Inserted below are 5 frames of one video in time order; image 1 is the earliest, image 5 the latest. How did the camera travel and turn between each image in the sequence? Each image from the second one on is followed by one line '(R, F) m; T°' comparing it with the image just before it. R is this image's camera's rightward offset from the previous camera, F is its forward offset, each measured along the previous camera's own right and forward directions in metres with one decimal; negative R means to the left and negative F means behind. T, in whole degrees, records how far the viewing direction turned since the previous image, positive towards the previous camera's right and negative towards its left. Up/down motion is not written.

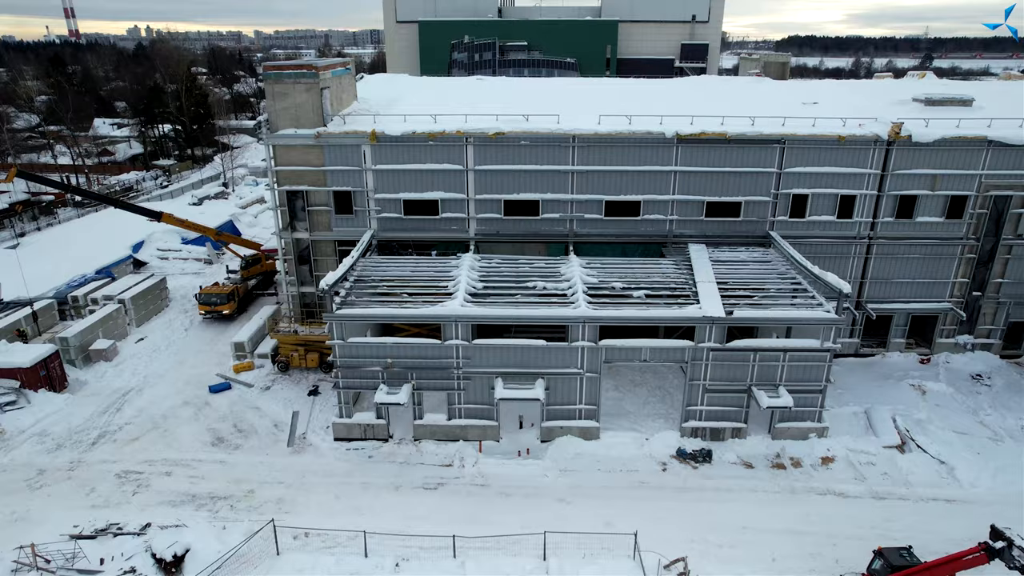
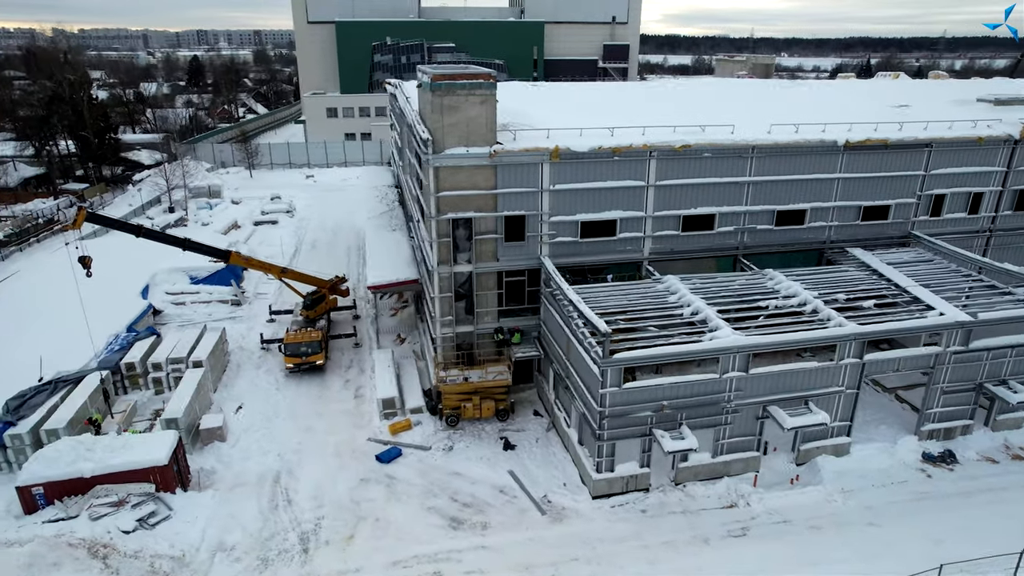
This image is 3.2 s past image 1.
(-11.7, +3.3) m; +13°
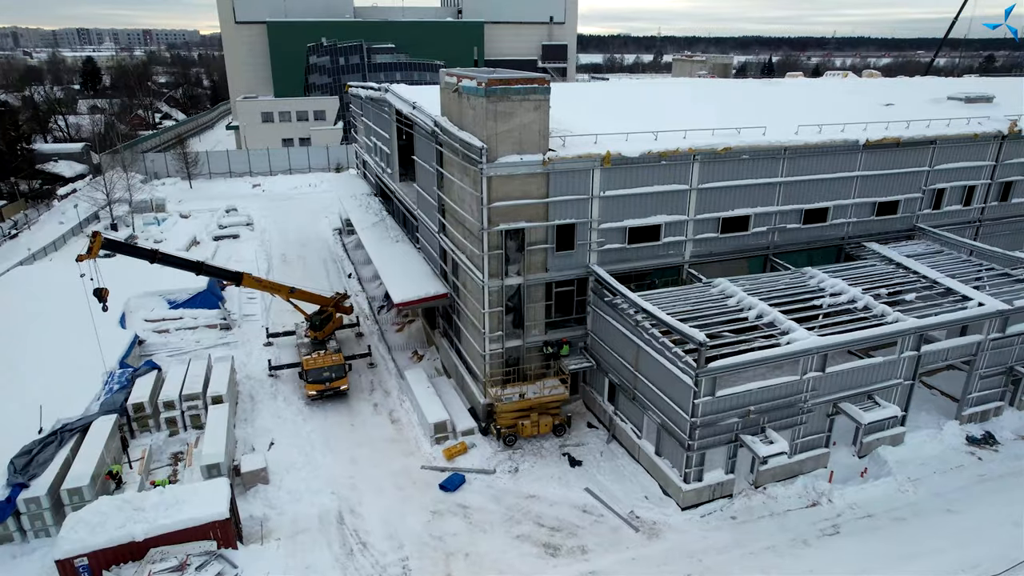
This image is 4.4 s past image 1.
(-4.5, +1.1) m; +7°
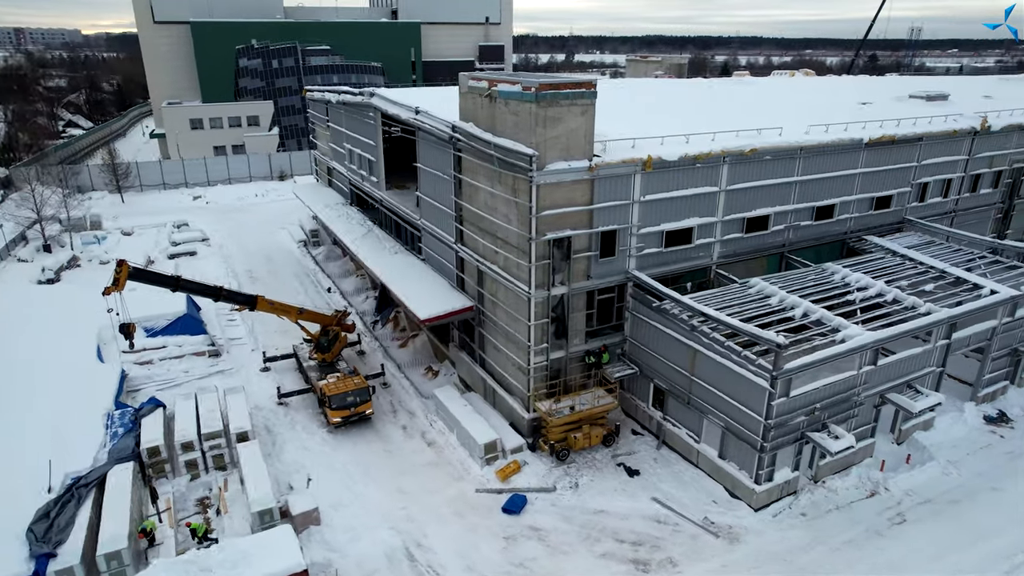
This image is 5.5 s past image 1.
(-4.1, +0.9) m; +7°
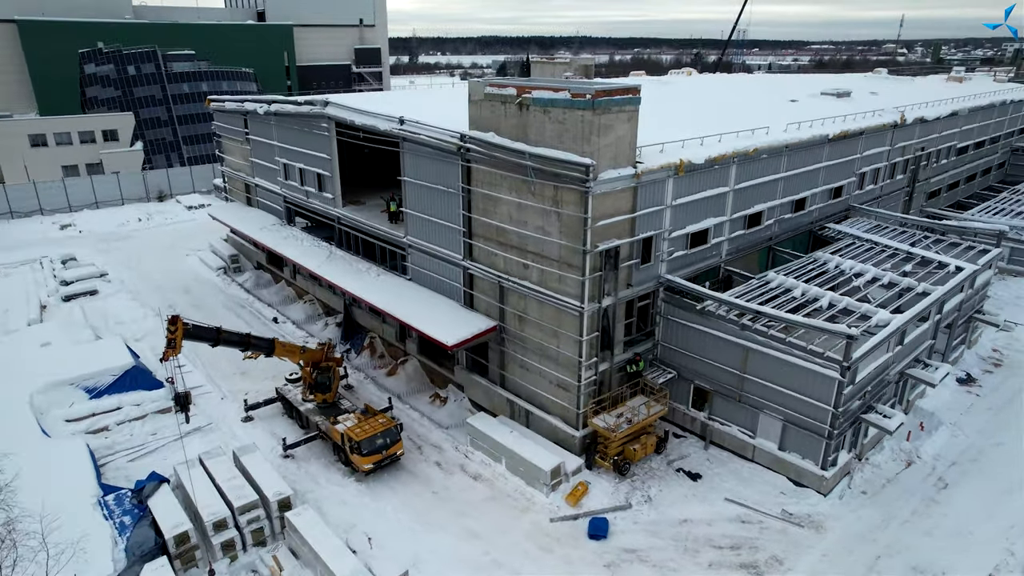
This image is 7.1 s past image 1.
(-5.8, +1.7) m; +13°
